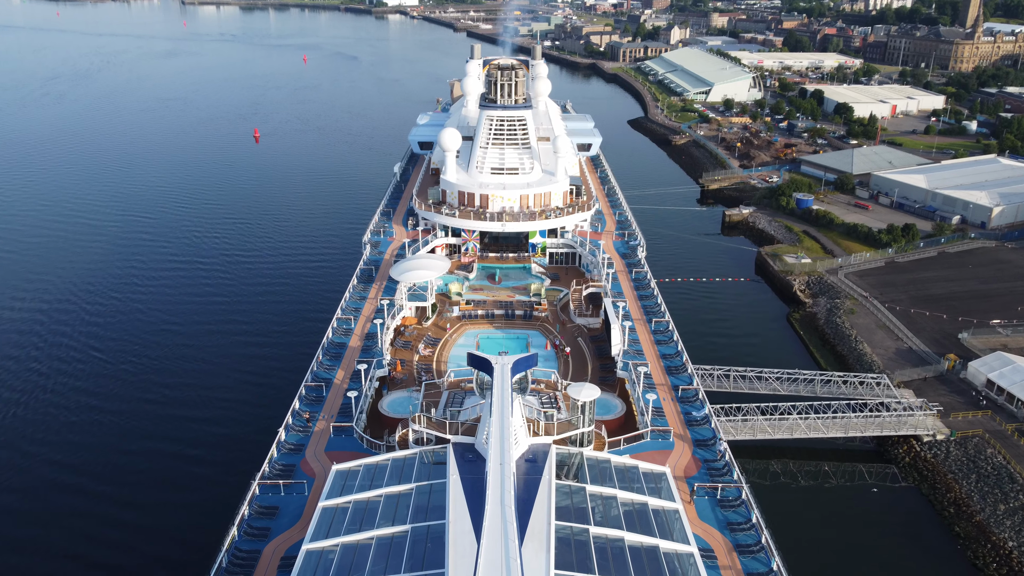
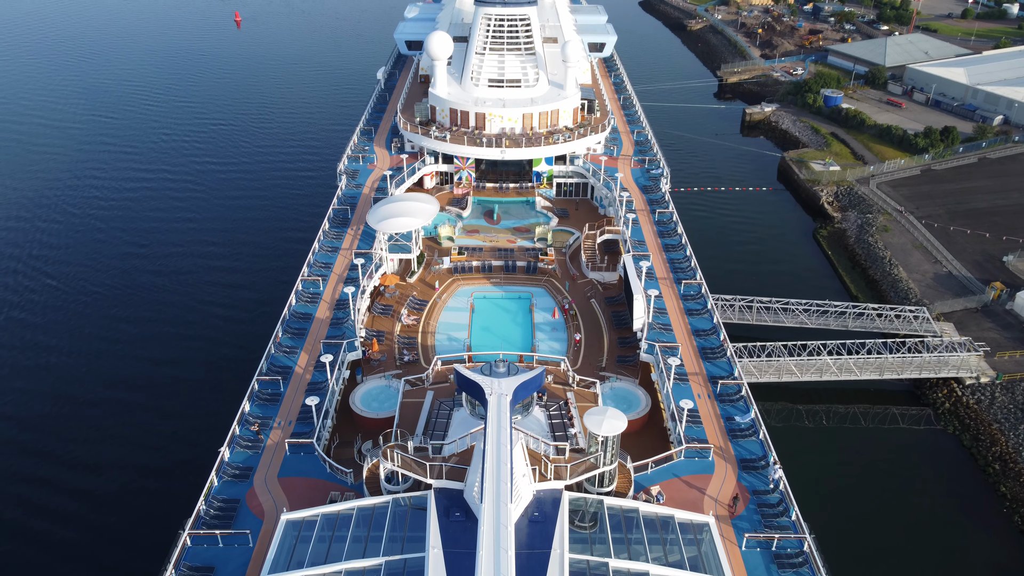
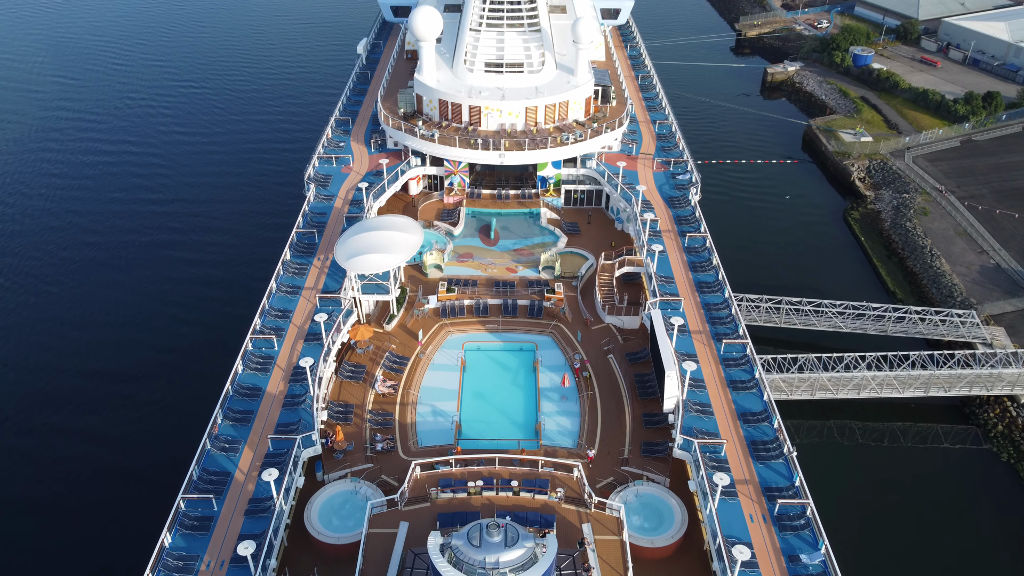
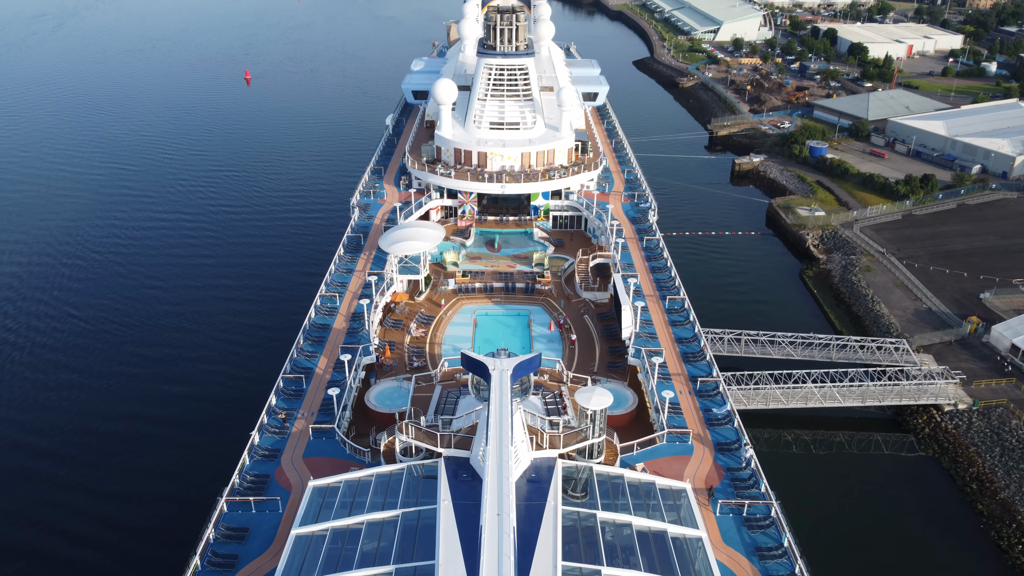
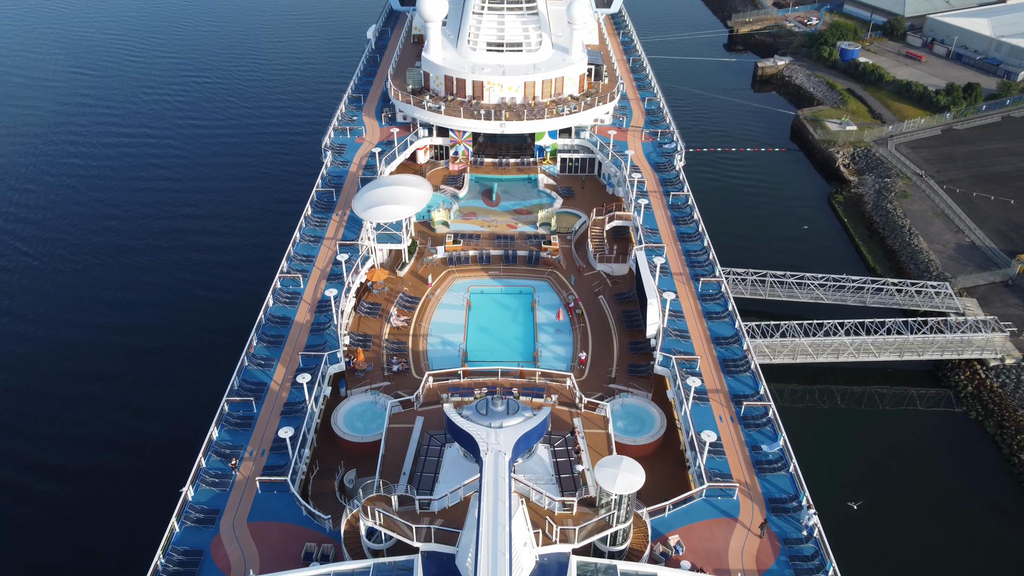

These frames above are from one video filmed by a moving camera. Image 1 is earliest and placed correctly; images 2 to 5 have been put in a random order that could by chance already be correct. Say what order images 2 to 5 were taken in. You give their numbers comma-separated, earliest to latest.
4, 2, 5, 3
